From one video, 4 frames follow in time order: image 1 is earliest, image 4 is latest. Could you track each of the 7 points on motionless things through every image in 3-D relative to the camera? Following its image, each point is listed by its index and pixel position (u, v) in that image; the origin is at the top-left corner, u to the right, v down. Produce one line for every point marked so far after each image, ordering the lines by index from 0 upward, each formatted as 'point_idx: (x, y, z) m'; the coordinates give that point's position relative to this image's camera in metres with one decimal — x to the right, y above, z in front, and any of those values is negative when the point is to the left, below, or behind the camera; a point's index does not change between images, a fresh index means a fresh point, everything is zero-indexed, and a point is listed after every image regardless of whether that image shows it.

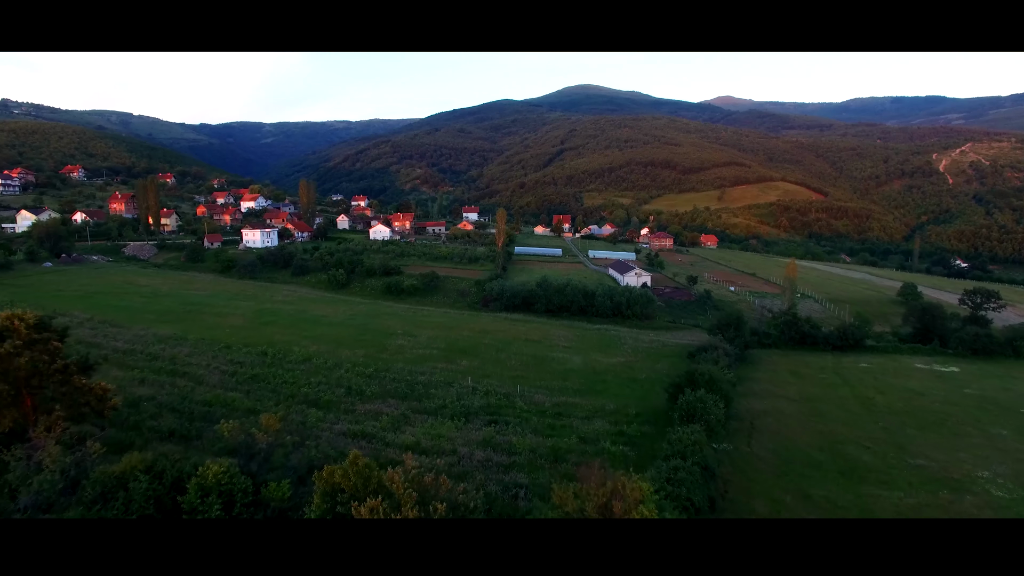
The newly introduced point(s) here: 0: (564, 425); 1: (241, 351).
0: (+0.8, -2.2, +9.8) m
1: (-6.0, -1.4, +13.9) m
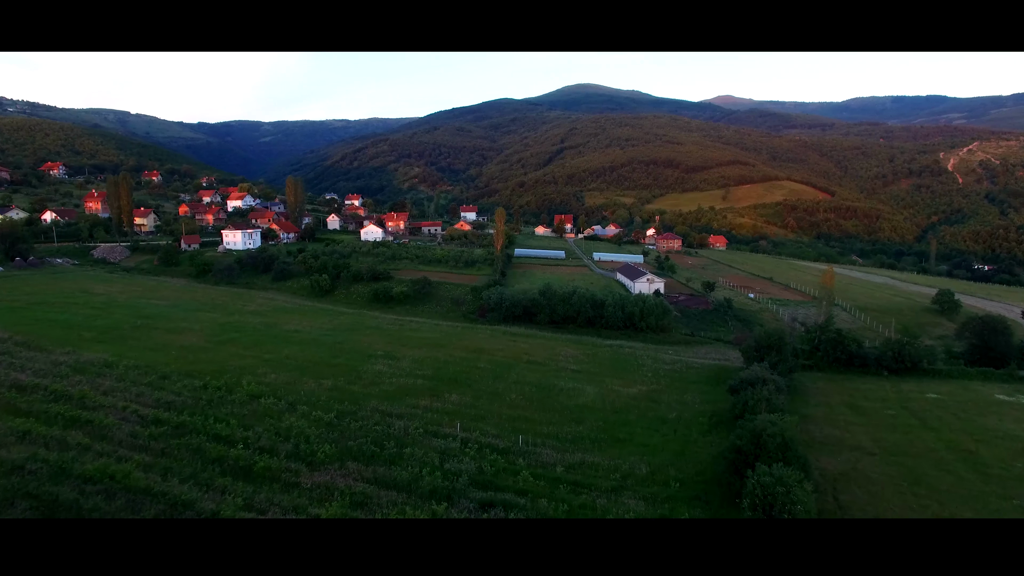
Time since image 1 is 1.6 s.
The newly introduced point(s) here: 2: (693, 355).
0: (+0.8, -2.5, +7.1) m
1: (-6.0, -1.7, +11.2) m
2: (+5.6, -2.1, +19.5) m
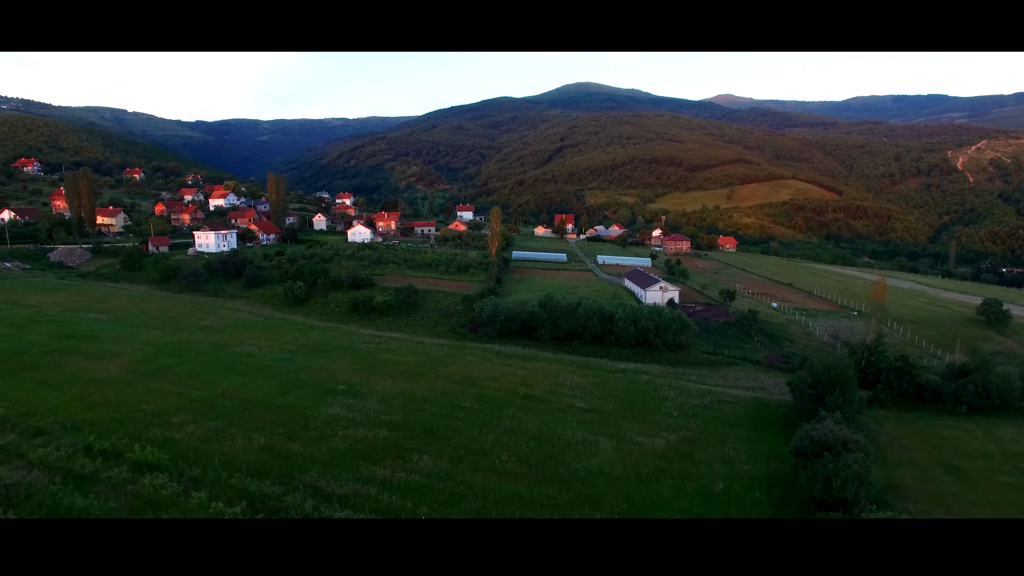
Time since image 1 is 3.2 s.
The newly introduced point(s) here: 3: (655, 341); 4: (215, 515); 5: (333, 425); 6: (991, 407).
0: (+0.7, -2.9, +4.1) m
1: (-6.1, -2.1, +8.2) m
2: (+5.5, -2.4, +16.5) m
3: (+4.4, -1.7, +19.4) m
4: (-3.2, -2.4, +6.7) m
5: (-3.0, -2.2, +10.4) m
6: (+9.8, -2.4, +12.8) m
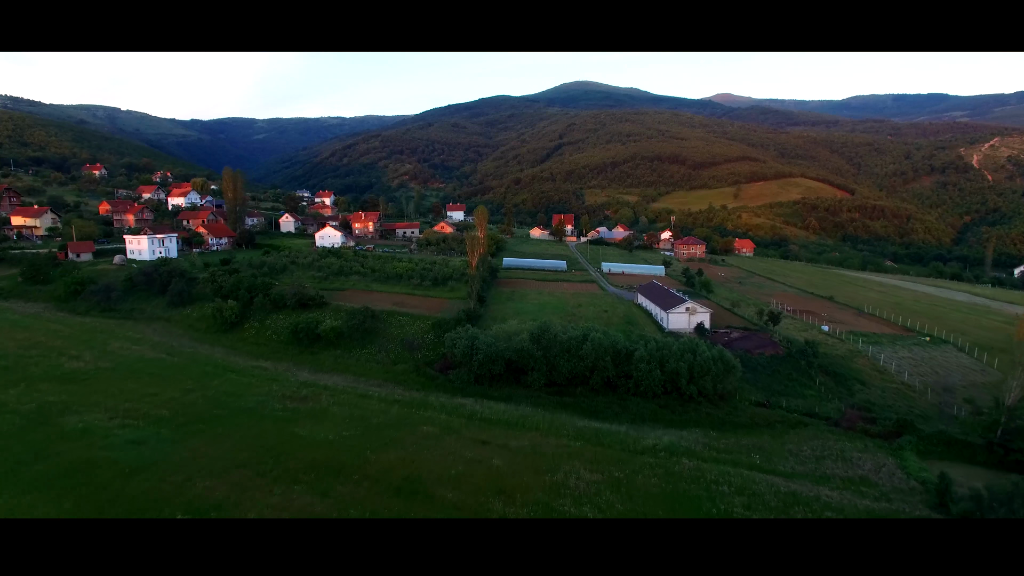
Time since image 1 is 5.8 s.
0: (+0.3, -3.6, -1.2) m
1: (-6.5, -2.8, +2.8) m
2: (+5.1, -3.1, +11.2) m
3: (+4.0, -2.3, +14.1) m
4: (-3.6, -3.1, +1.4) m
5: (-3.4, -2.9, +5.0) m
6: (+9.4, -3.1, +7.5) m
